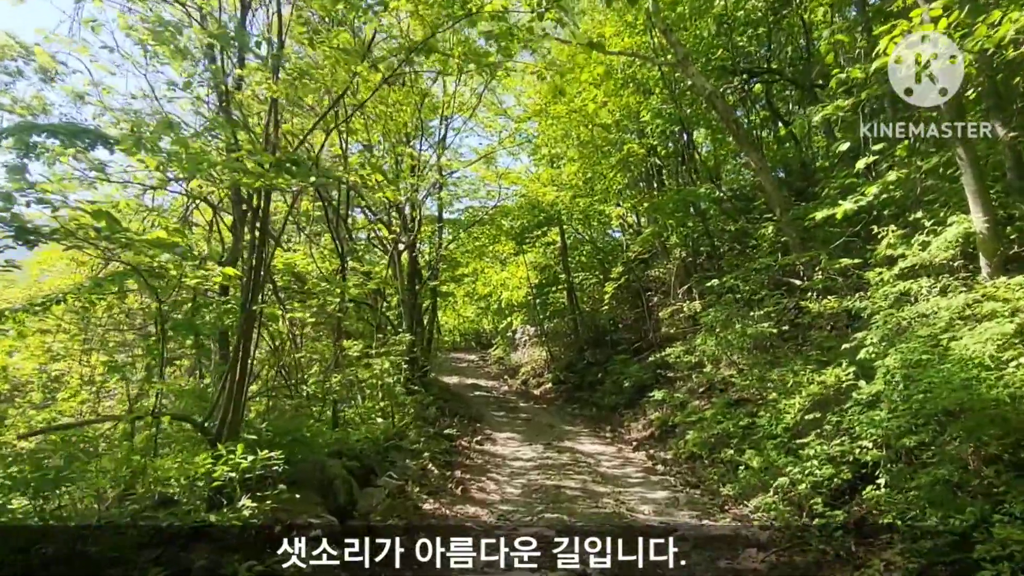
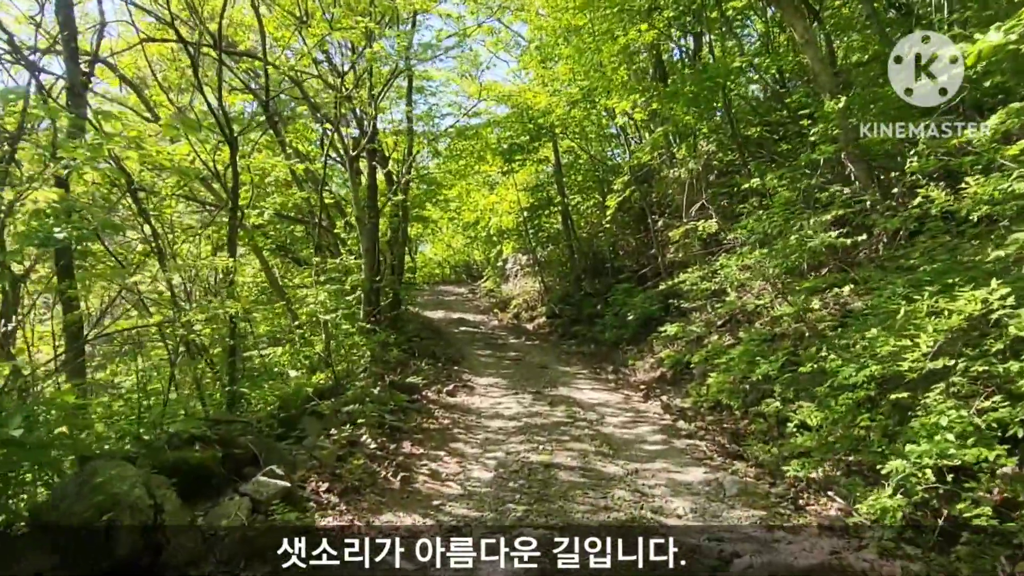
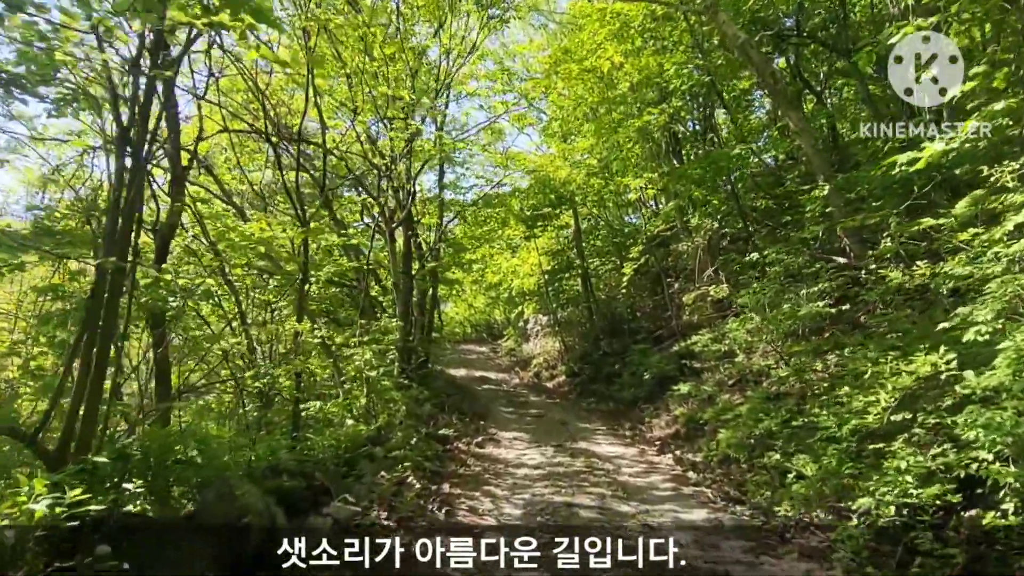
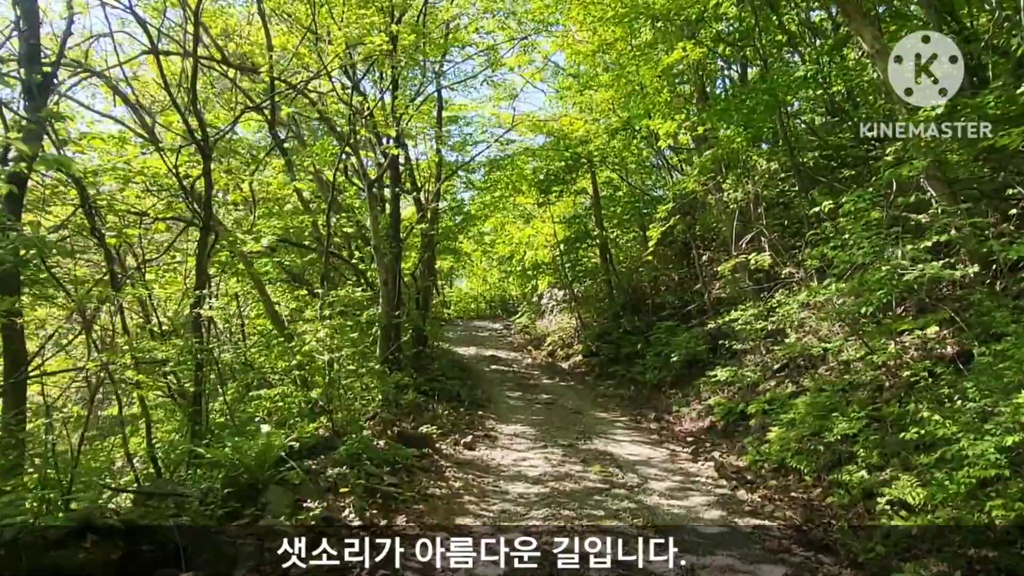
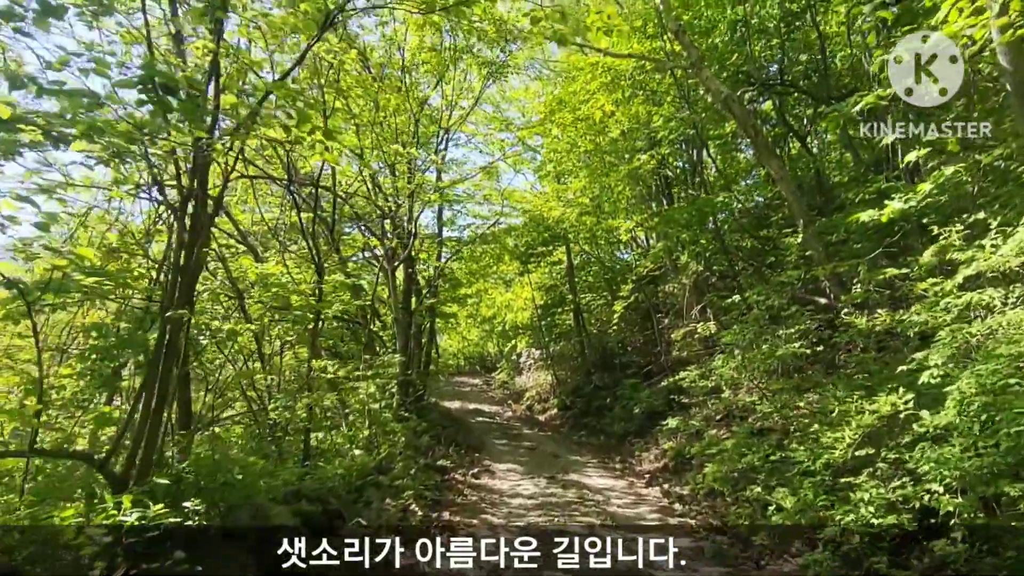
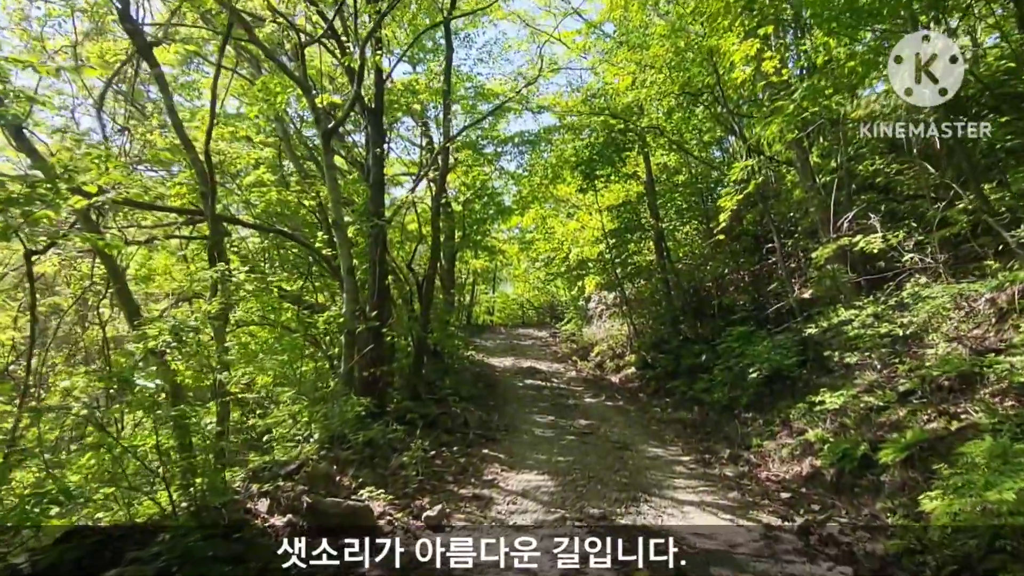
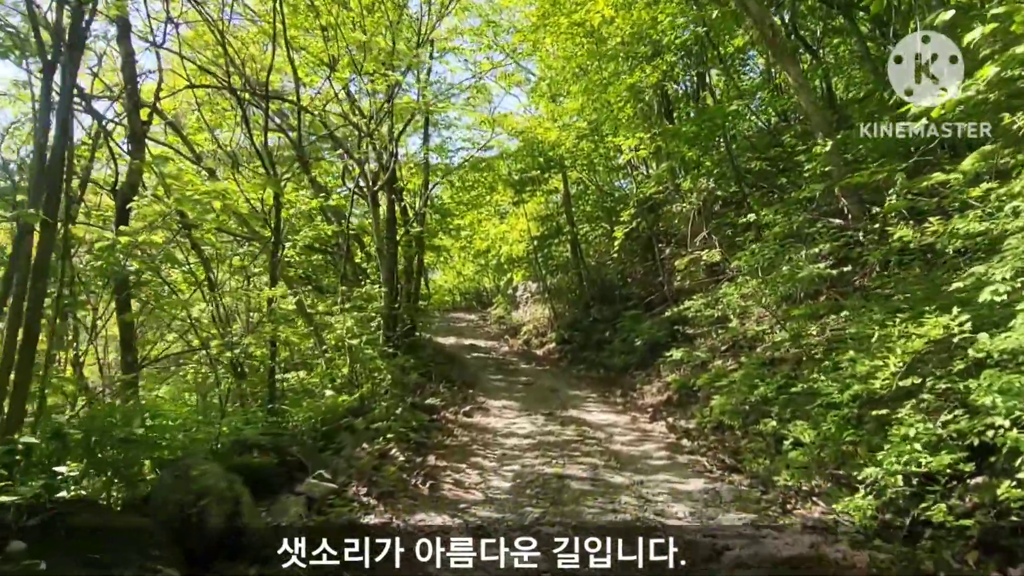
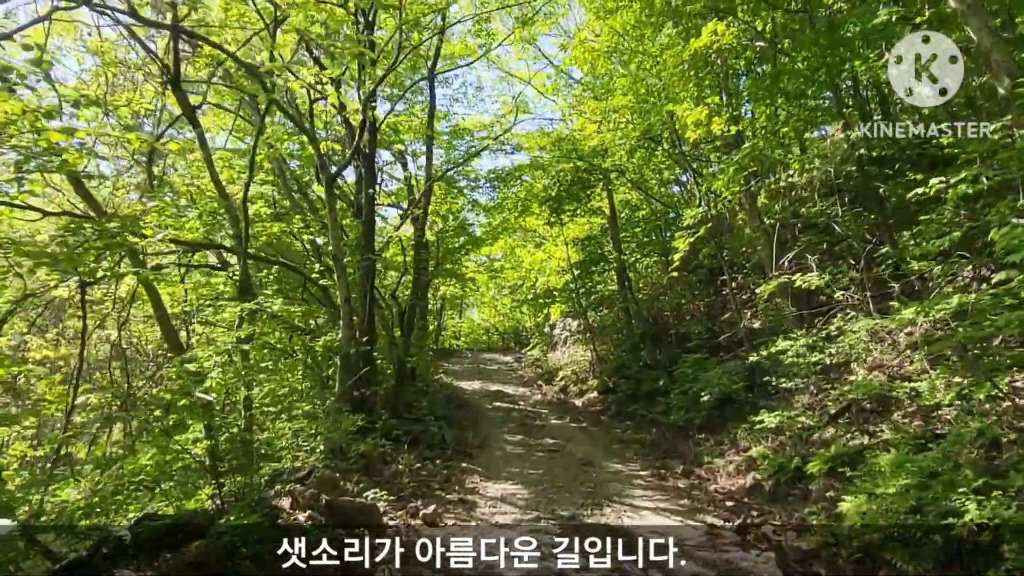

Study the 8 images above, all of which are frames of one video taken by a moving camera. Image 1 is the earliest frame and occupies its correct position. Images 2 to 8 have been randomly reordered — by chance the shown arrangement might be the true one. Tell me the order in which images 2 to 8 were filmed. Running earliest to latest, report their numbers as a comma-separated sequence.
5, 3, 7, 2, 4, 8, 6
